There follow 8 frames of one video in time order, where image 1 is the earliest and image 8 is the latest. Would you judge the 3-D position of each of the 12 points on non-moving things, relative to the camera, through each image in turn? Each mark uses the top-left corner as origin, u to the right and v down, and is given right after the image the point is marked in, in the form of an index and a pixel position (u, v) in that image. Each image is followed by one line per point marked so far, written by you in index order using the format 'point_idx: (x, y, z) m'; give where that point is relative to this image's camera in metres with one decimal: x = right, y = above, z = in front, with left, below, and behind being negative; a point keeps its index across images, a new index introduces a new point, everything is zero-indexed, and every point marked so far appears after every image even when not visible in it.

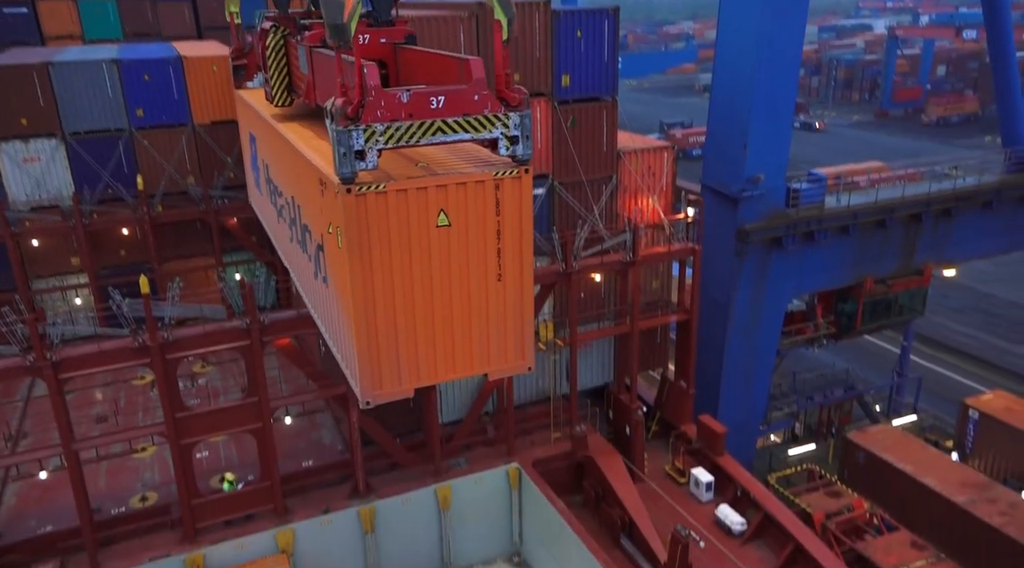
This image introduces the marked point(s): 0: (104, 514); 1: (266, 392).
0: (-9.8, -5.5, +19.8) m
1: (-5.8, -2.5, +19.3) m
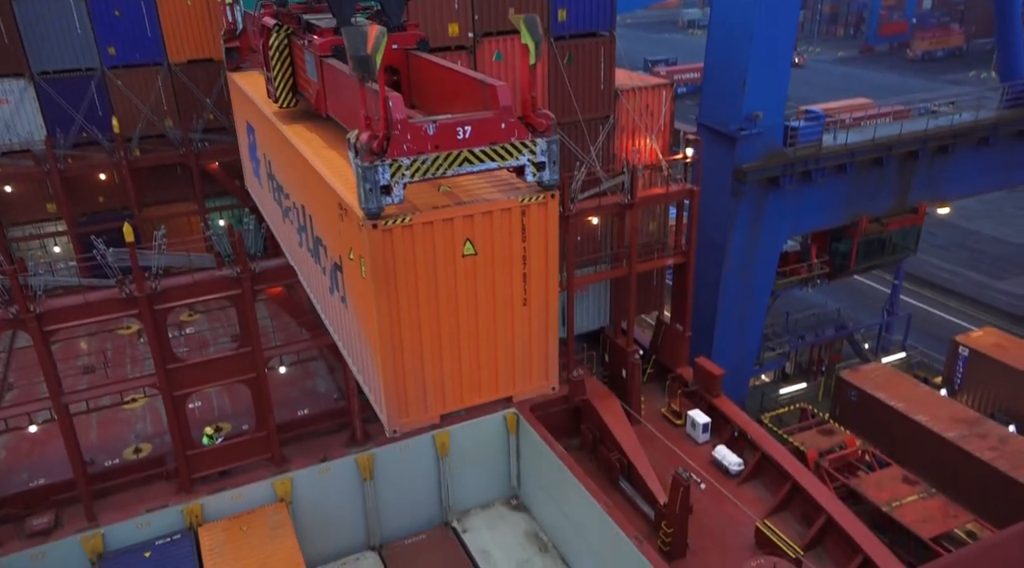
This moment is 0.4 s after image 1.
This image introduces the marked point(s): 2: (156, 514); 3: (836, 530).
0: (-9.8, -4.3, +19.5) m
1: (-5.8, -1.3, +18.9) m
2: (-8.1, -5.3, +18.9) m
3: (+7.3, -5.5, +18.7) m
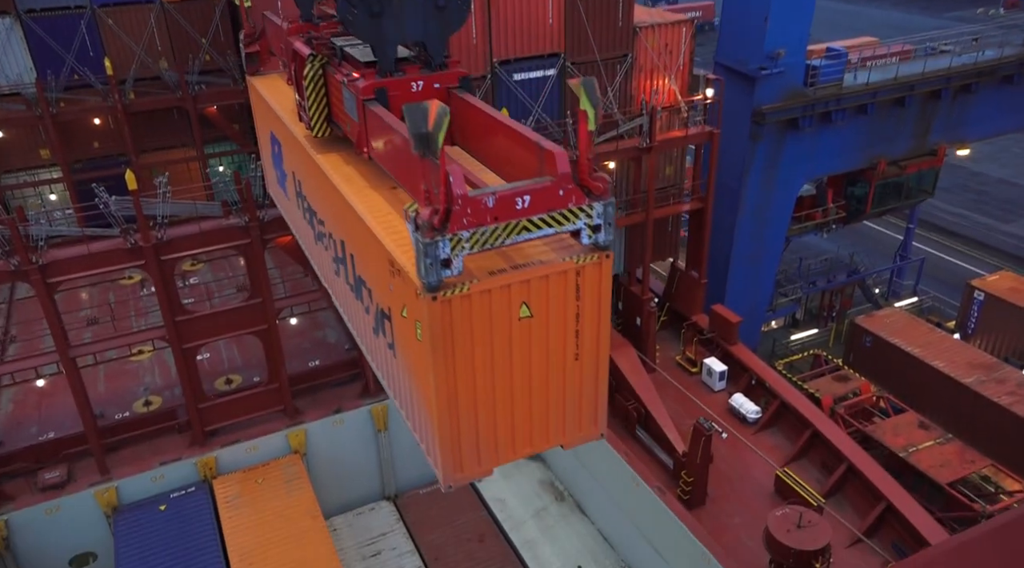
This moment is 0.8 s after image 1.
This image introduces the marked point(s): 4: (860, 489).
0: (-9.4, -3.1, +19.1) m
1: (-5.4, -0.2, +18.3) m
2: (-7.7, -4.1, +18.6) m
3: (+7.7, -4.3, +18.5) m
4: (+7.8, -4.6, +18.4) m
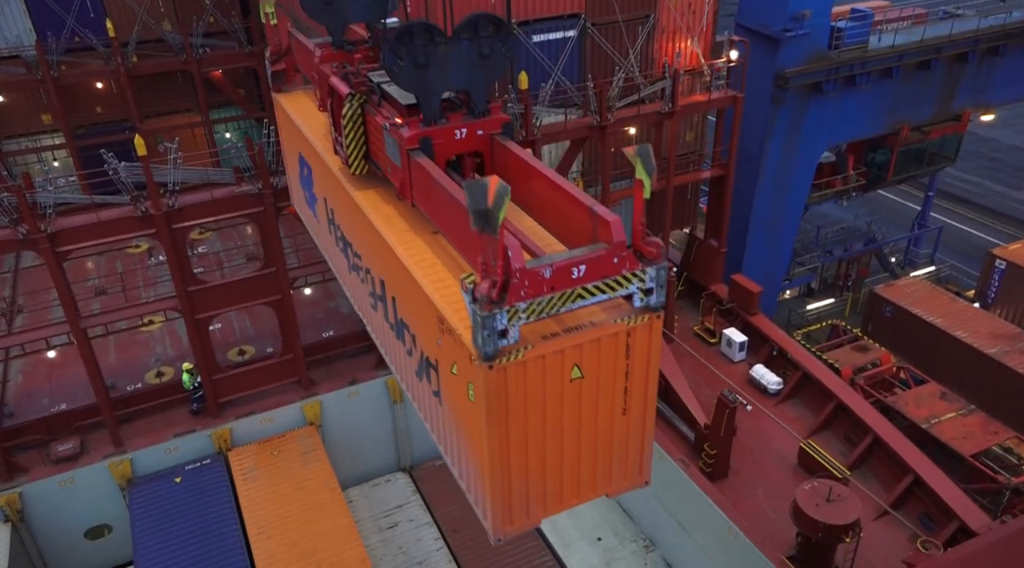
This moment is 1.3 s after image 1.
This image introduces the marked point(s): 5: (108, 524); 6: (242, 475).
0: (-9.0, -2.4, +18.8) m
1: (-4.9, +0.5, +17.9) m
2: (-7.3, -3.4, +18.3) m
3: (+8.2, -3.6, +18.2) m
4: (+8.2, -3.9, +18.1) m
5: (-8.9, -5.3, +18.2) m
6: (-5.9, -4.2, +18.1) m
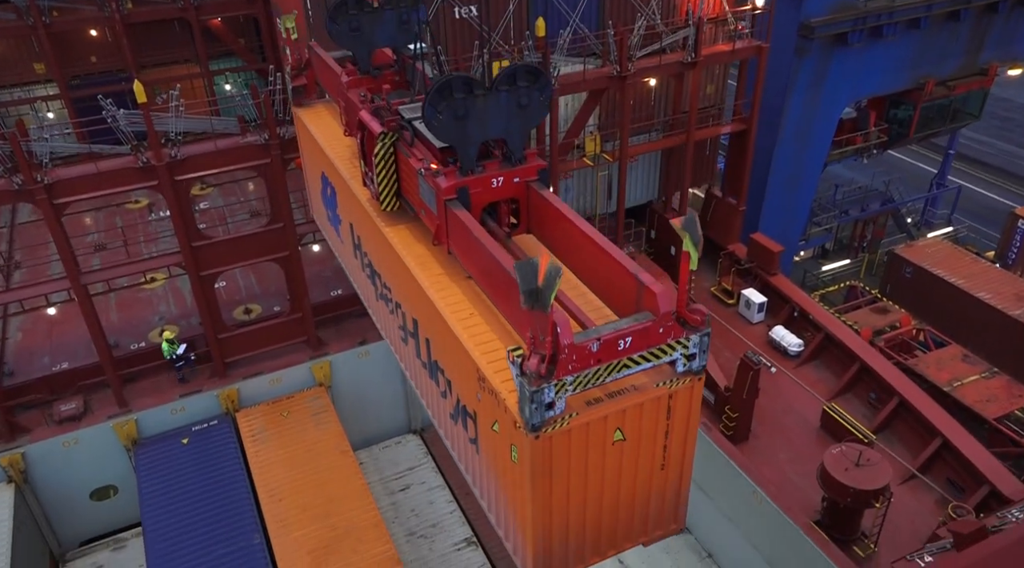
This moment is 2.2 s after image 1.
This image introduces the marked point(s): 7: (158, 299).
0: (-8.6, -1.5, +18.1) m
1: (-4.6, +1.4, +17.1) m
2: (-6.9, -2.5, +17.7) m
3: (+8.5, -2.8, +17.8) m
4: (+8.6, -3.0, +17.7) m
5: (-8.6, -4.3, +17.8) m
6: (-5.6, -3.3, +17.6) m
7: (-8.5, -0.4, +19.8) m
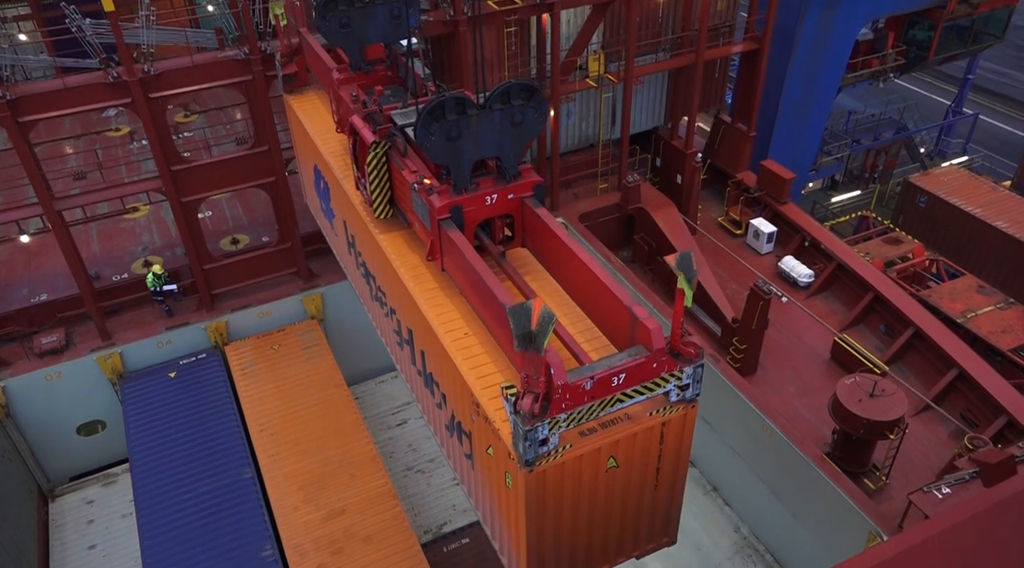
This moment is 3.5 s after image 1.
0: (-8.6, 0.0, +17.4) m
1: (-4.6, +2.8, +16.2) m
2: (-6.9, -1.0, +17.0) m
3: (+8.5, -1.2, +17.1) m
4: (+8.6, -1.5, +17.0) m
5: (-8.6, -2.9, +17.2) m
6: (-5.6, -1.8, +17.0) m
7: (-8.5, +1.2, +19.0) m
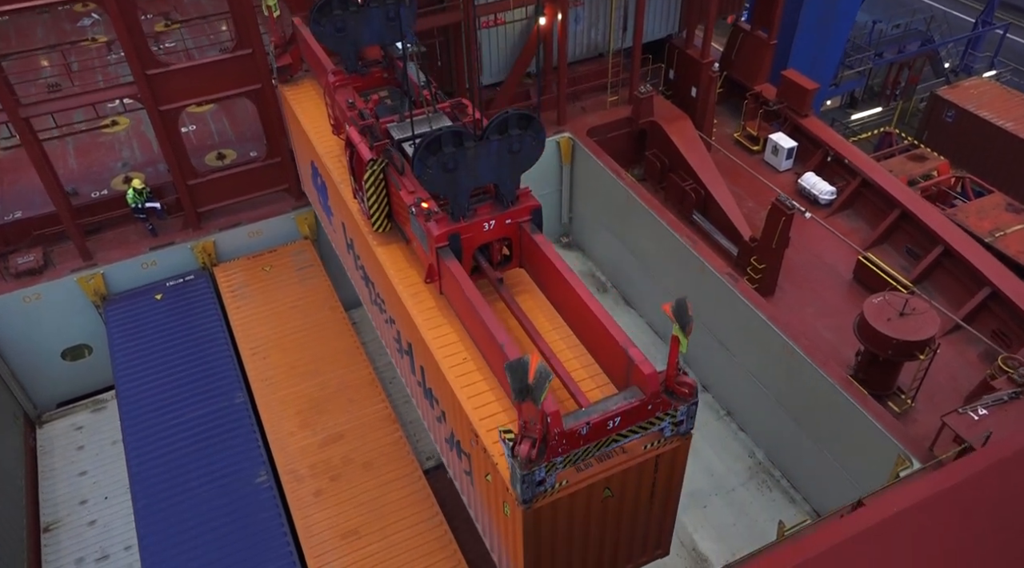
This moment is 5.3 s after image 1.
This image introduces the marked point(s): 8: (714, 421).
0: (-8.5, +1.7, +16.4) m
1: (-4.5, +4.4, +15.0) m
2: (-6.8, +0.6, +16.1) m
3: (+8.6, +0.4, +16.1) m
4: (+8.7, +0.2, +16.1) m
5: (-8.5, -1.3, +16.4) m
6: (-5.5, -0.2, +16.1) m
7: (-8.5, +3.0, +17.9) m
8: (+4.0, -2.7, +16.5) m
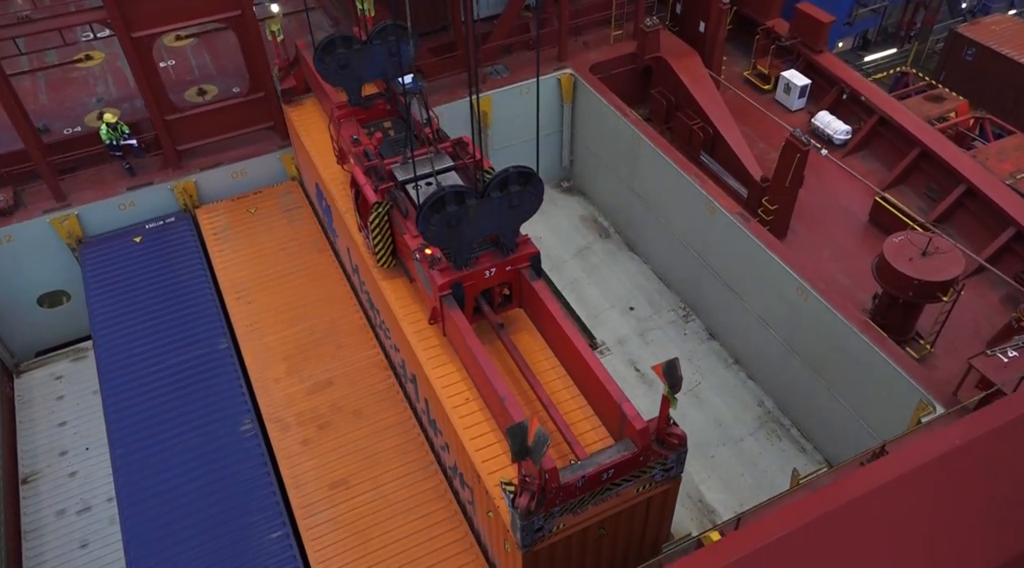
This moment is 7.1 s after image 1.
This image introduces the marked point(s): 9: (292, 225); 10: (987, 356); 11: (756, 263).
0: (-8.6, +2.7, +15.5) m
1: (-4.6, +5.4, +13.9) m
2: (-6.8, +1.6, +15.2) m
3: (+8.6, +1.5, +15.3) m
4: (+8.6, +1.3, +15.3) m
5: (-8.5, -0.2, +15.7) m
6: (-5.5, +0.9, +15.3) m
7: (-8.5, +4.1, +16.9) m
8: (+4.0, -1.6, +15.8) m
9: (-4.1, +1.1, +15.5) m
10: (+6.3, -1.0, +11.0) m
11: (+4.3, +0.3, +14.3) m
